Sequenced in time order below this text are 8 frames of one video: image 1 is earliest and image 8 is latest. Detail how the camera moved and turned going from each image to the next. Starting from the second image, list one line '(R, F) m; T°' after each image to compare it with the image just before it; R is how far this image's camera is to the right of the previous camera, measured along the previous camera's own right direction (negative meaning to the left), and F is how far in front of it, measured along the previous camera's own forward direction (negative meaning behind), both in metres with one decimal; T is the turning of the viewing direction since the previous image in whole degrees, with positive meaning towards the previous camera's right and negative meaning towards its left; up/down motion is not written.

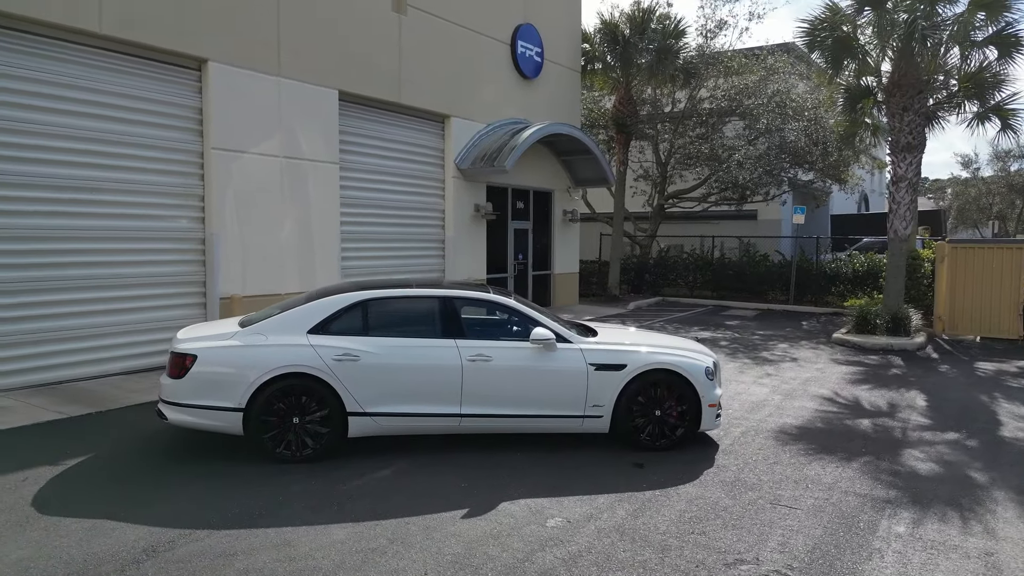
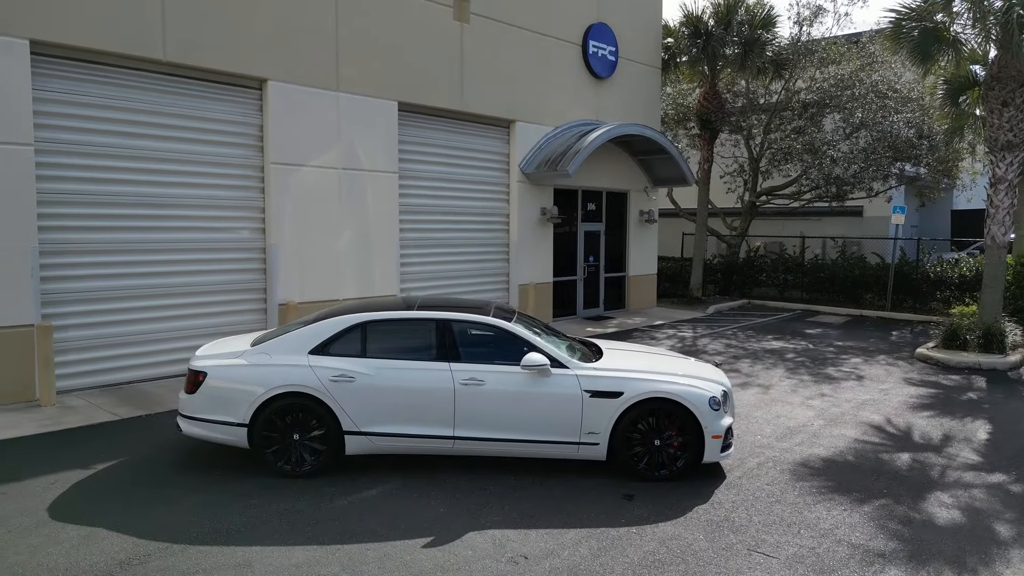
(+1.0, +0.1) m; -9°
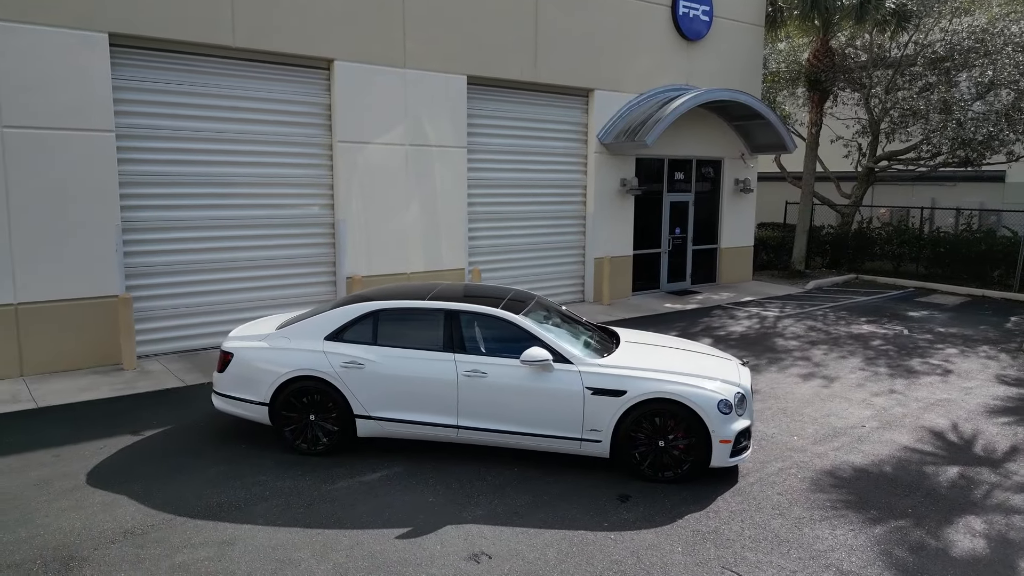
(+1.0, +0.1) m; -10°
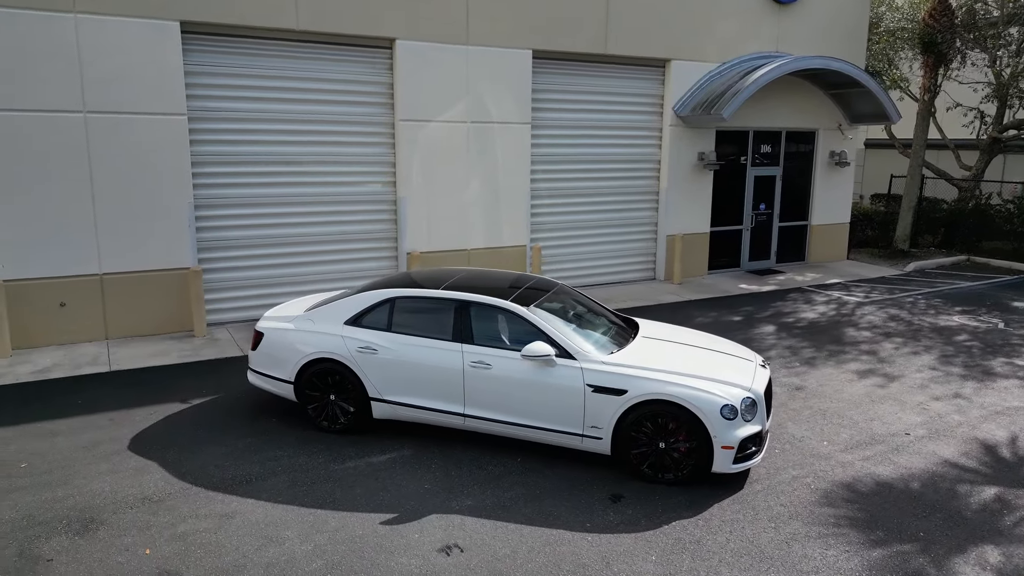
(+0.9, +0.1) m; -9°
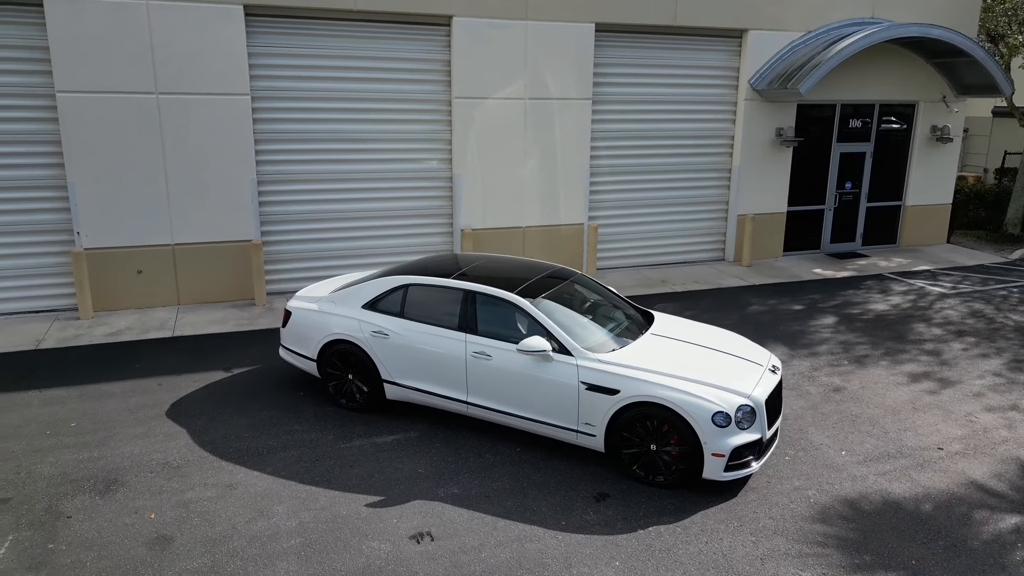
(+0.9, 0.0) m; -8°
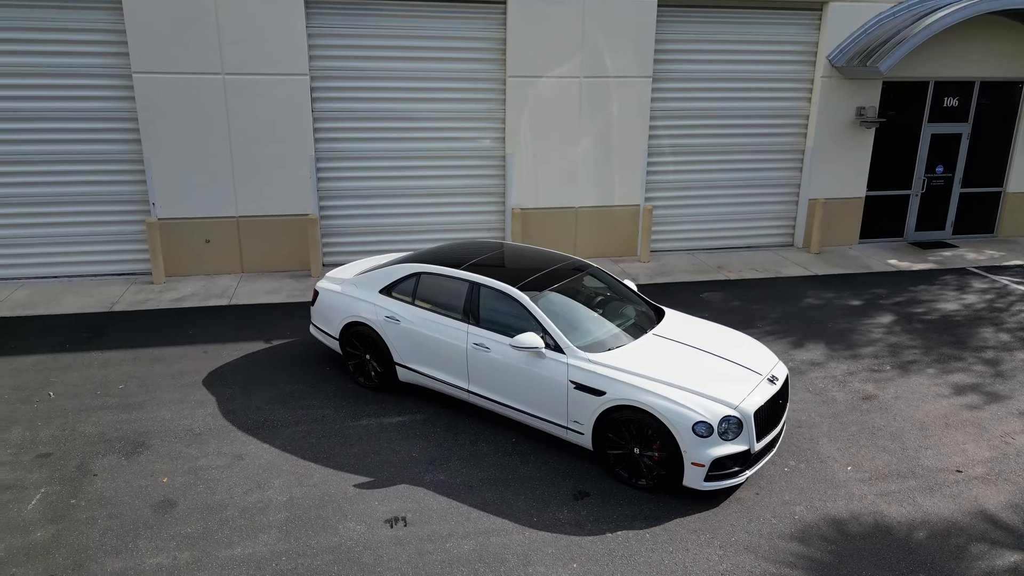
(+0.9, 0.0) m; -8°
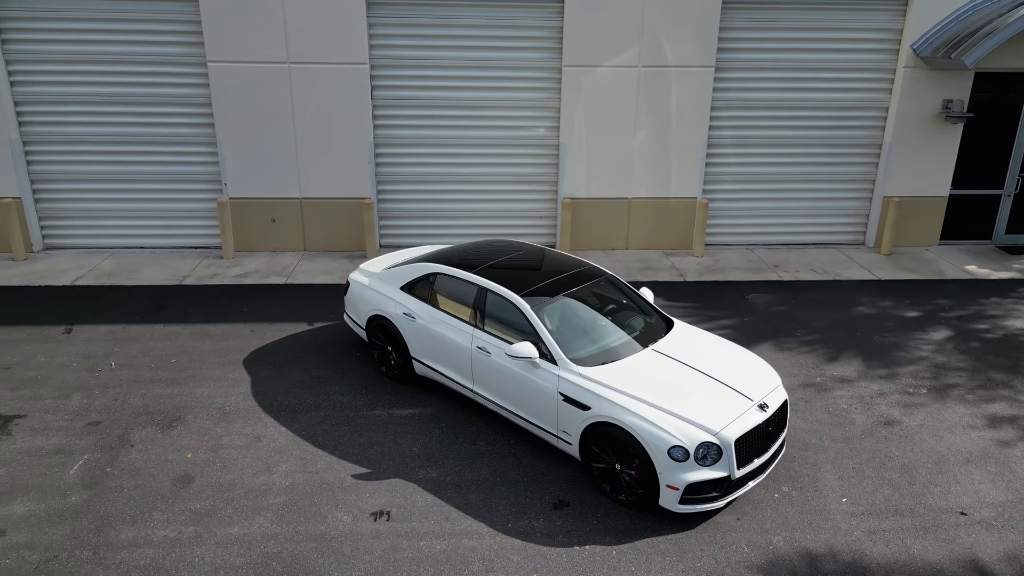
(+0.9, -0.1) m; -8°
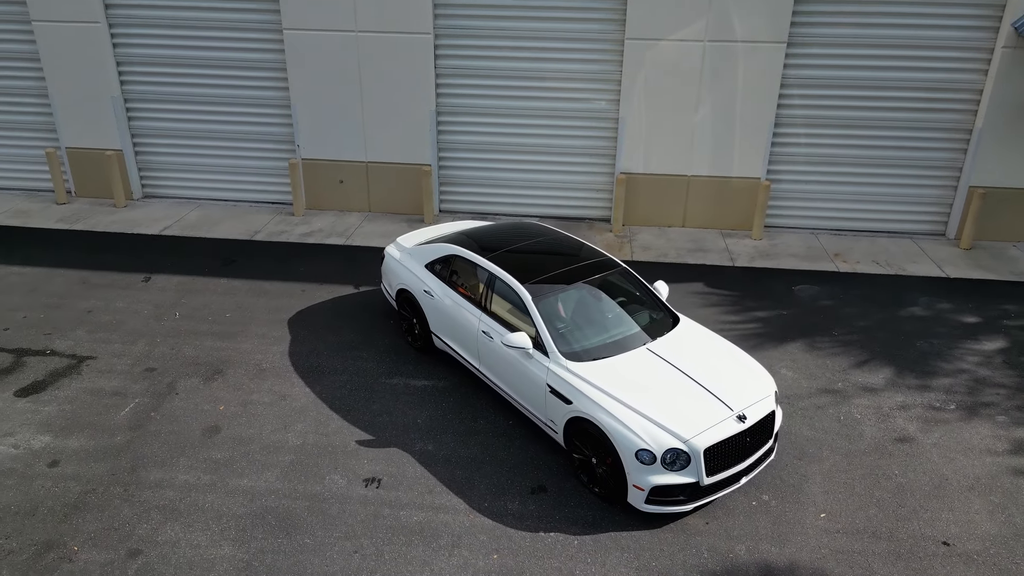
(+1.0, -0.2) m; -9°
